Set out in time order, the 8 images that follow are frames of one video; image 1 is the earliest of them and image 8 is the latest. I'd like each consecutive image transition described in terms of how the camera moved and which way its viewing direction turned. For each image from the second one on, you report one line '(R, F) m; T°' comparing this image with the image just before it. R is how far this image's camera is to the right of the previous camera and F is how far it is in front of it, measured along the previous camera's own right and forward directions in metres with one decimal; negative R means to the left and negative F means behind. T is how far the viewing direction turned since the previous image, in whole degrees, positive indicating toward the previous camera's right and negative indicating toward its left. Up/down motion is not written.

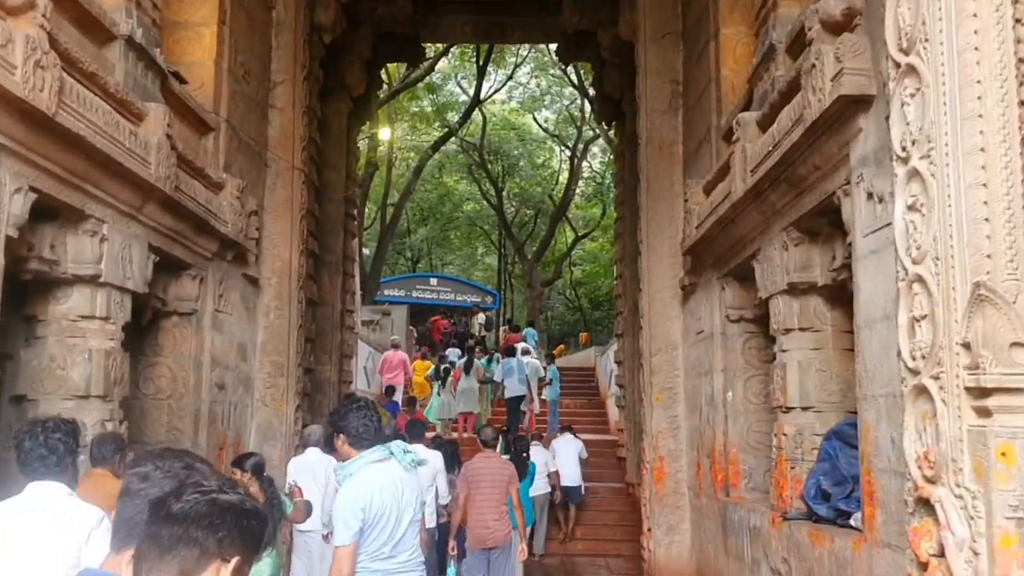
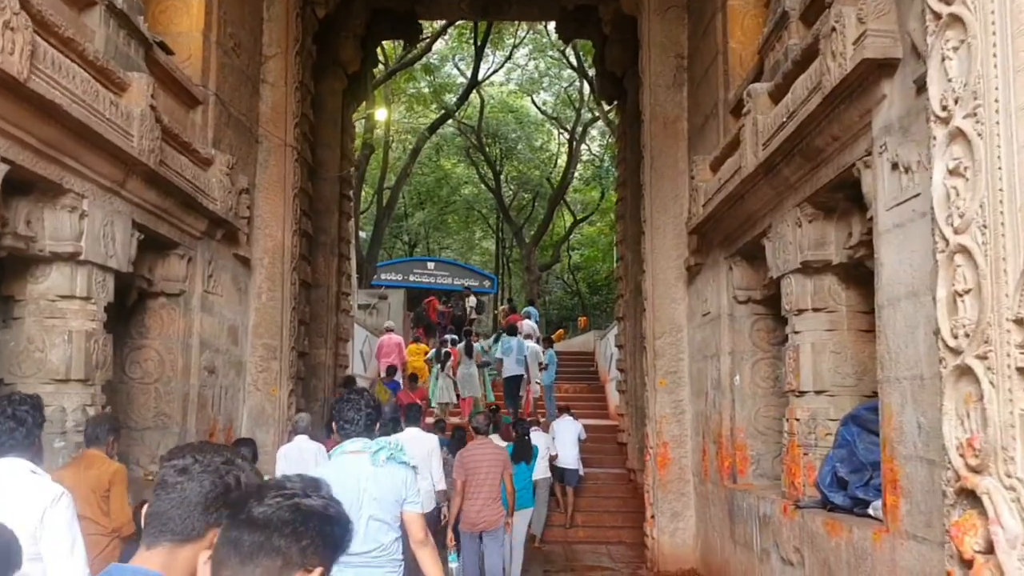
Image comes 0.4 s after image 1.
(0.0, +0.2) m; 0°
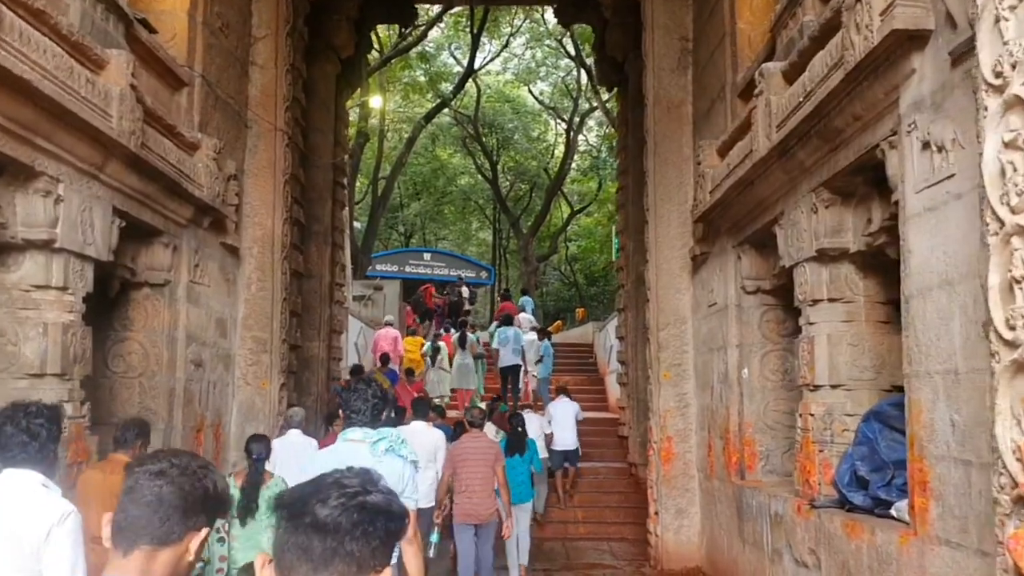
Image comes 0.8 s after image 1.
(0.0, +0.3) m; 0°
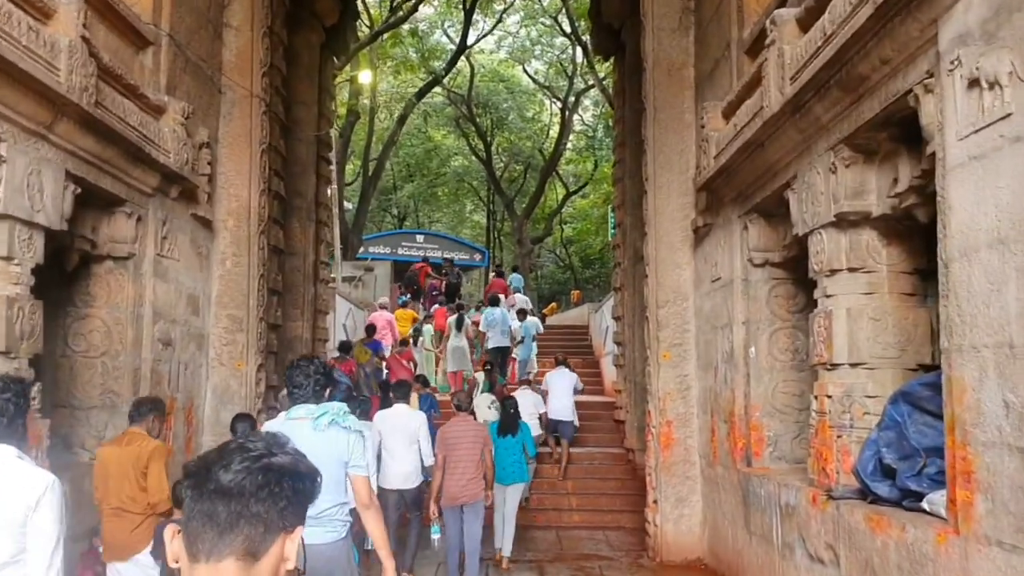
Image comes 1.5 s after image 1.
(0.0, +0.4) m; 0°
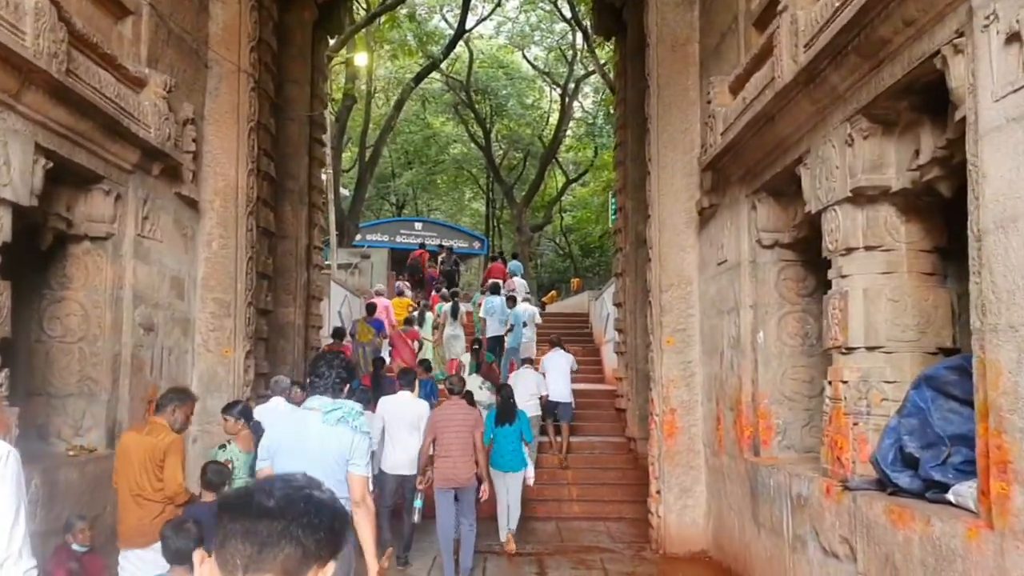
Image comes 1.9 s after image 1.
(0.0, +0.3) m; 0°
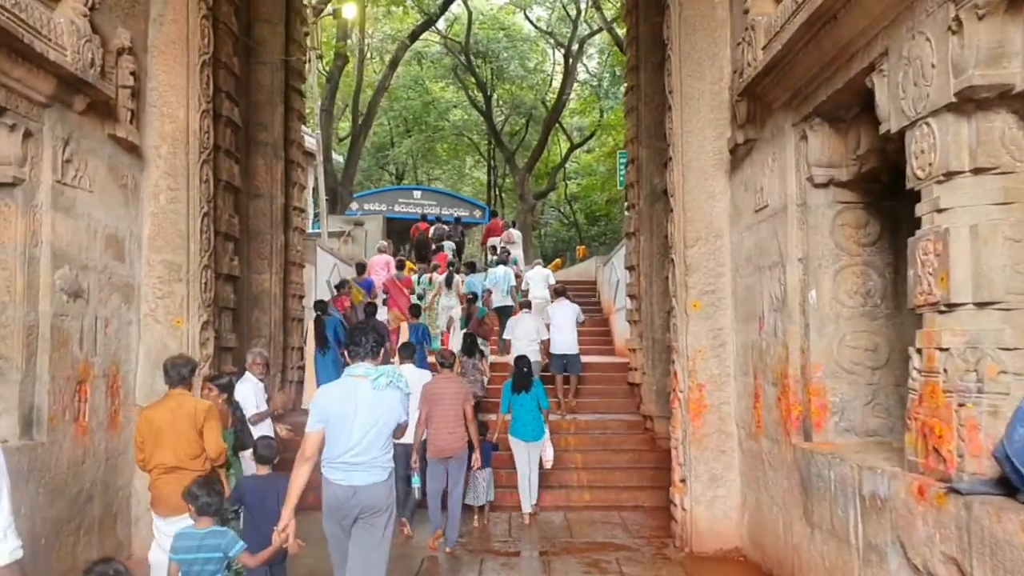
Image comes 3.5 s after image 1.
(0.0, +1.0) m; 0°
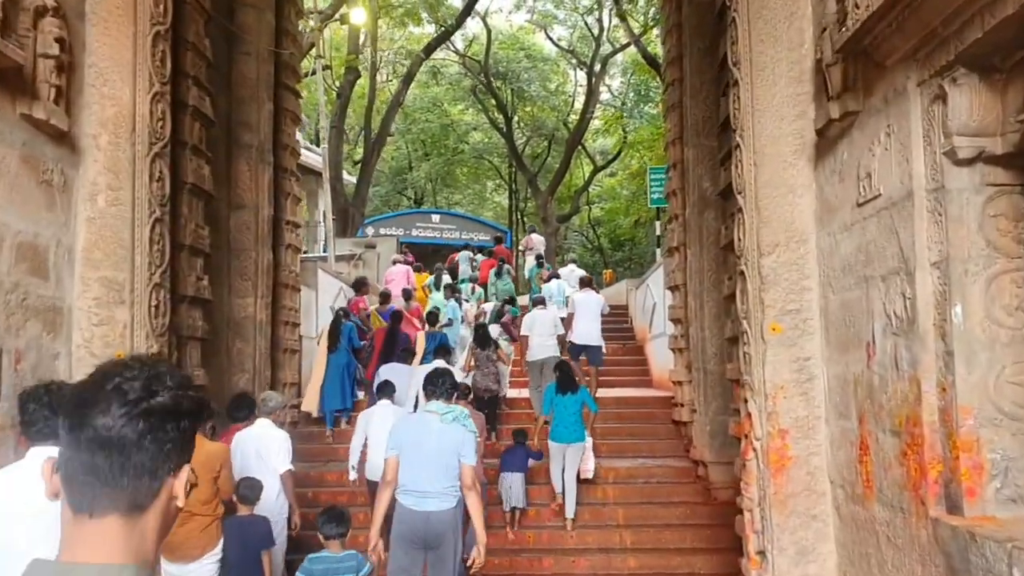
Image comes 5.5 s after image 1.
(0.0, +1.2) m; -1°
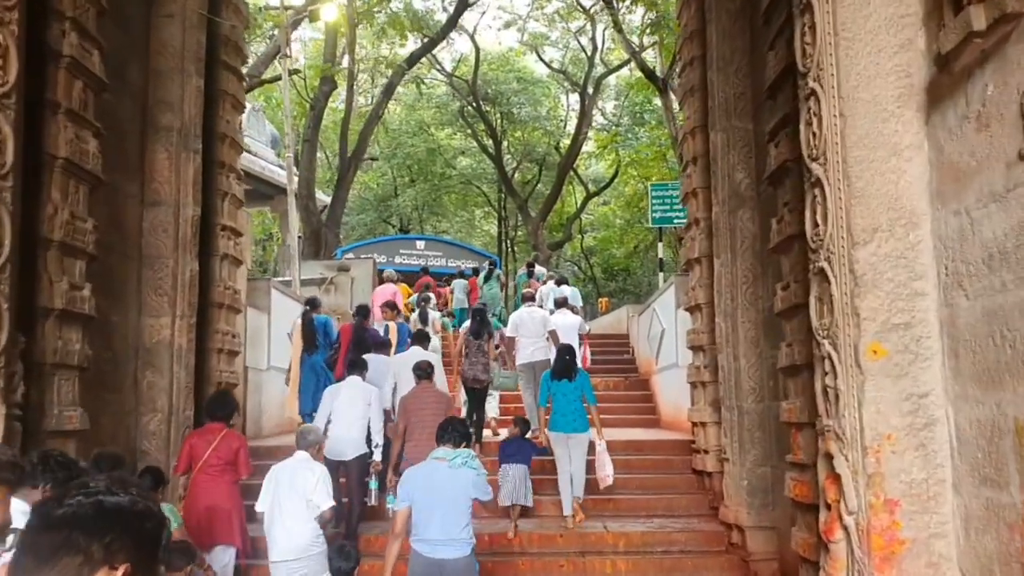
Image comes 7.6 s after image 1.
(0.0, +1.4) m; +1°
